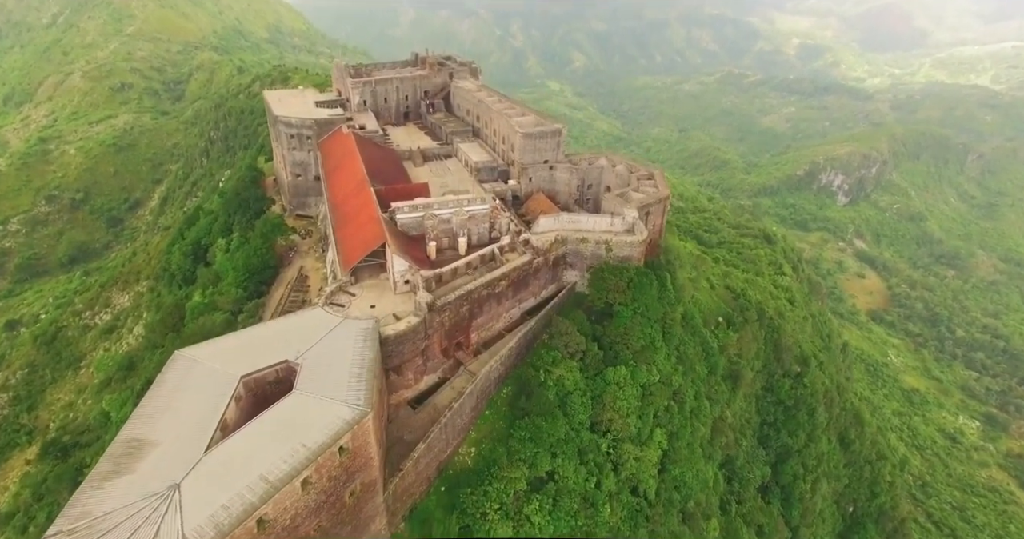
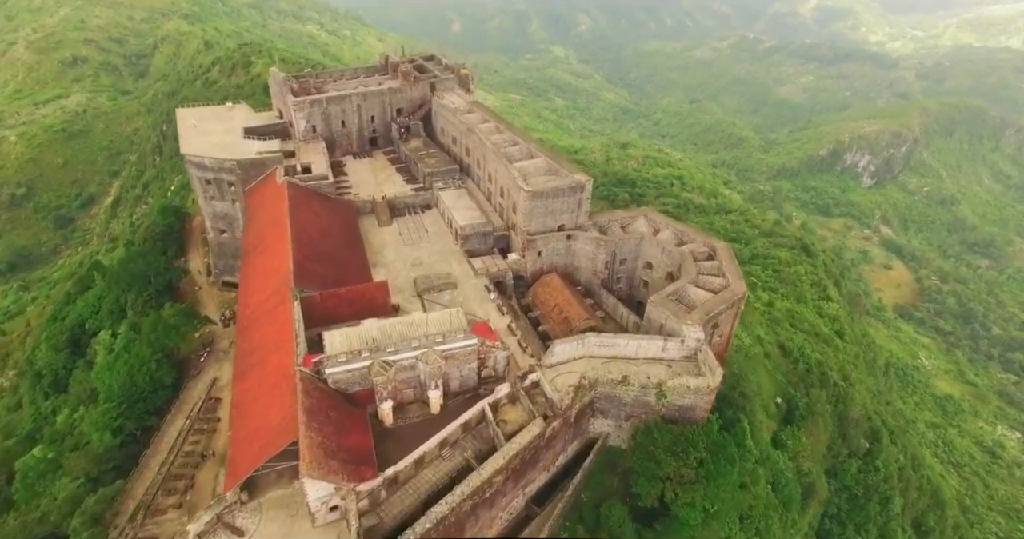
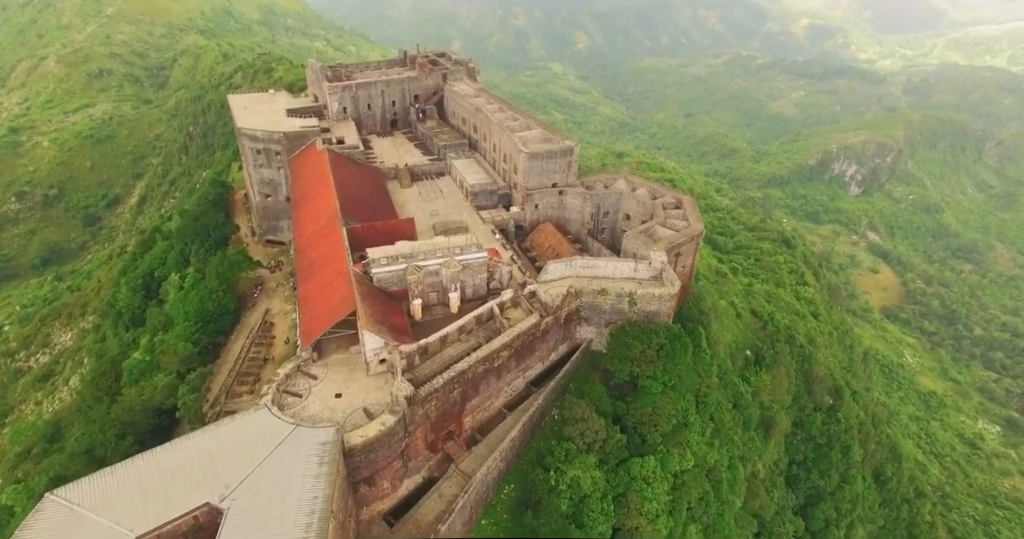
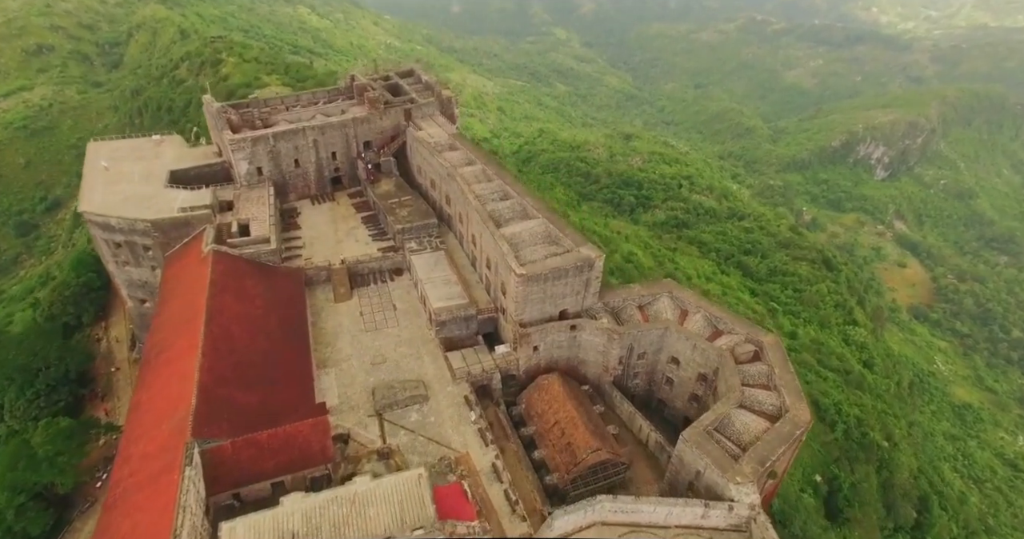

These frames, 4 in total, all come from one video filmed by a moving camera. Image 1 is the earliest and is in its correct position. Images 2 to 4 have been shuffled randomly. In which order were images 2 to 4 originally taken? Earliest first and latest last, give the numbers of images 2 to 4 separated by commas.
3, 2, 4
